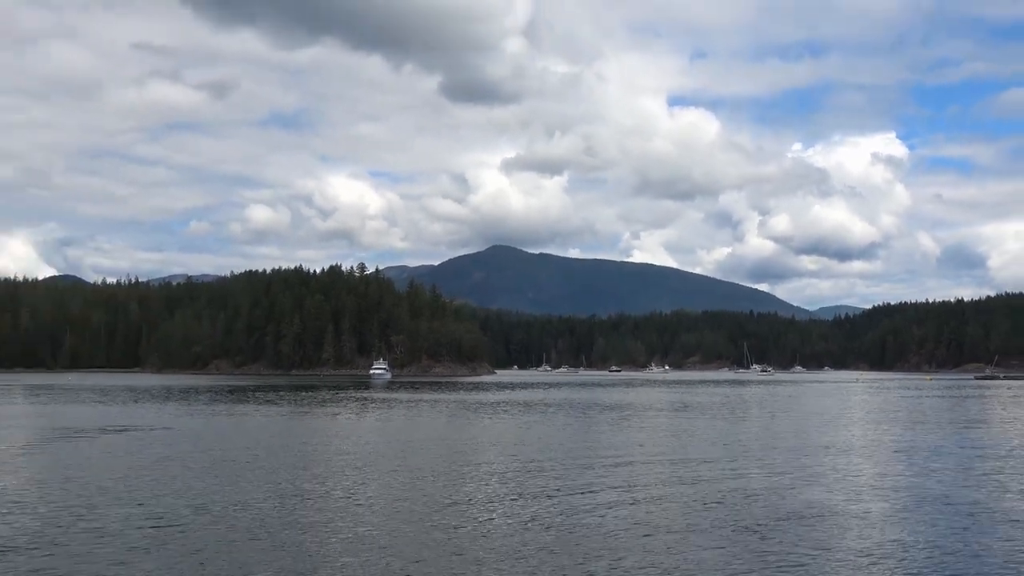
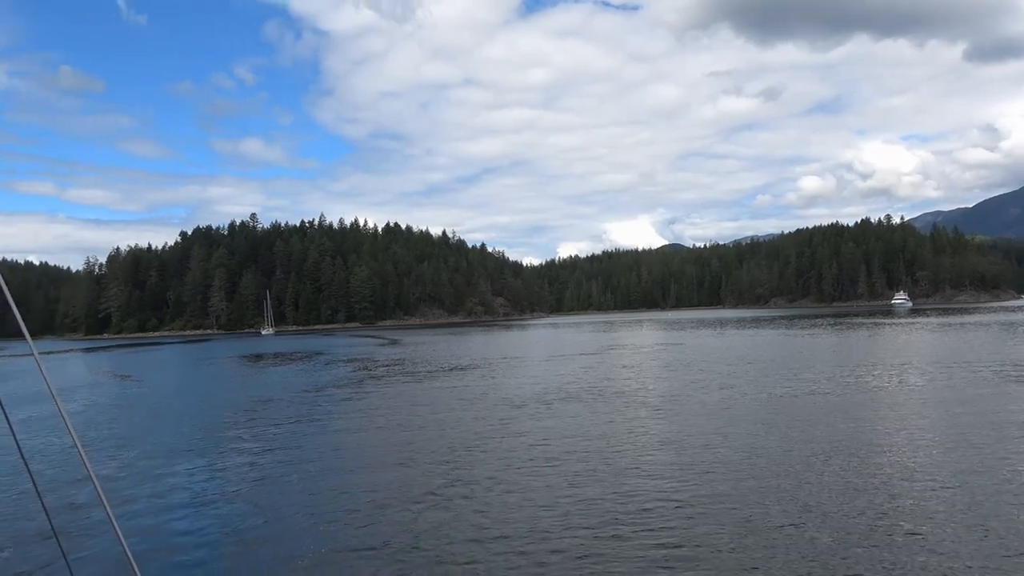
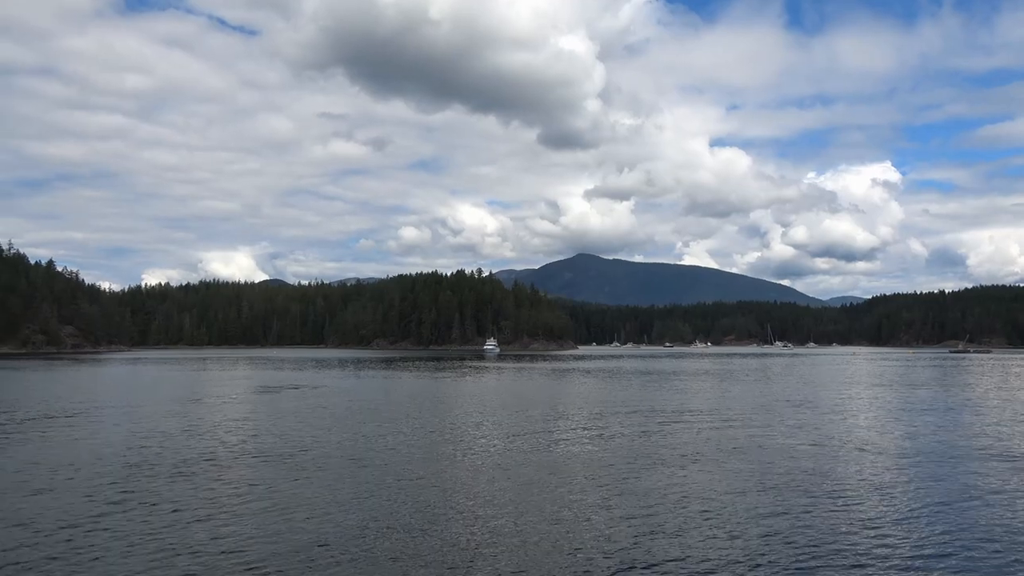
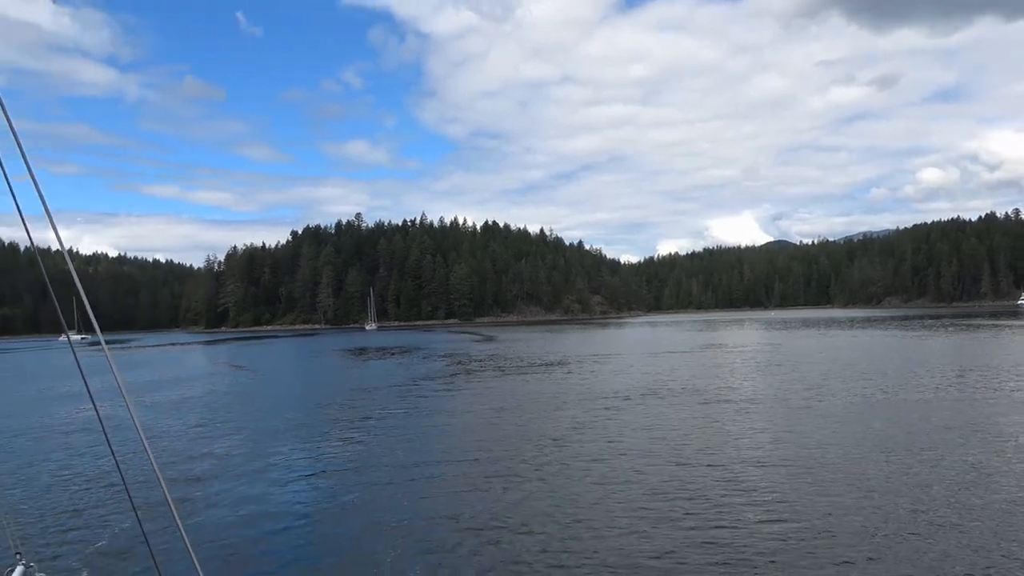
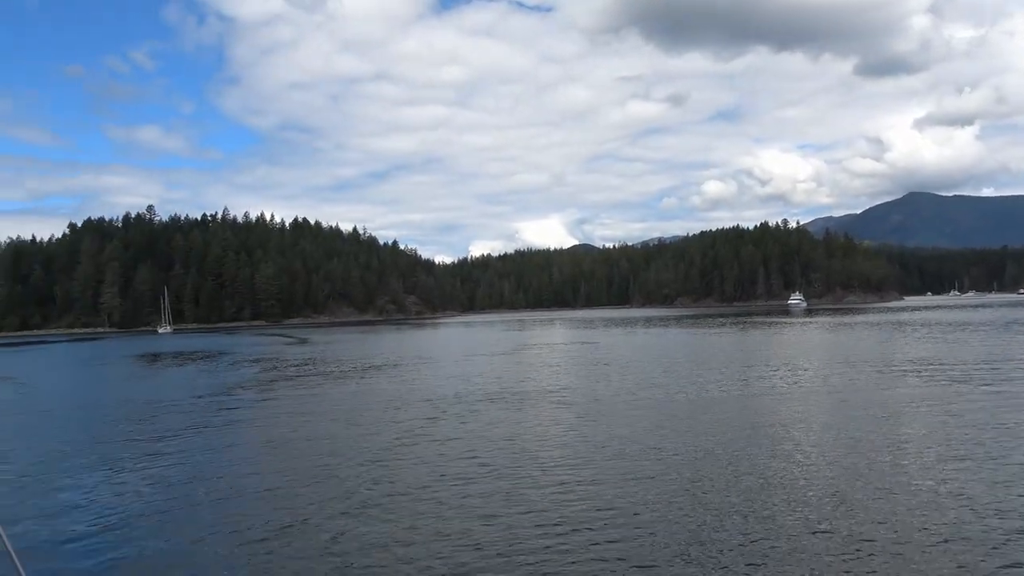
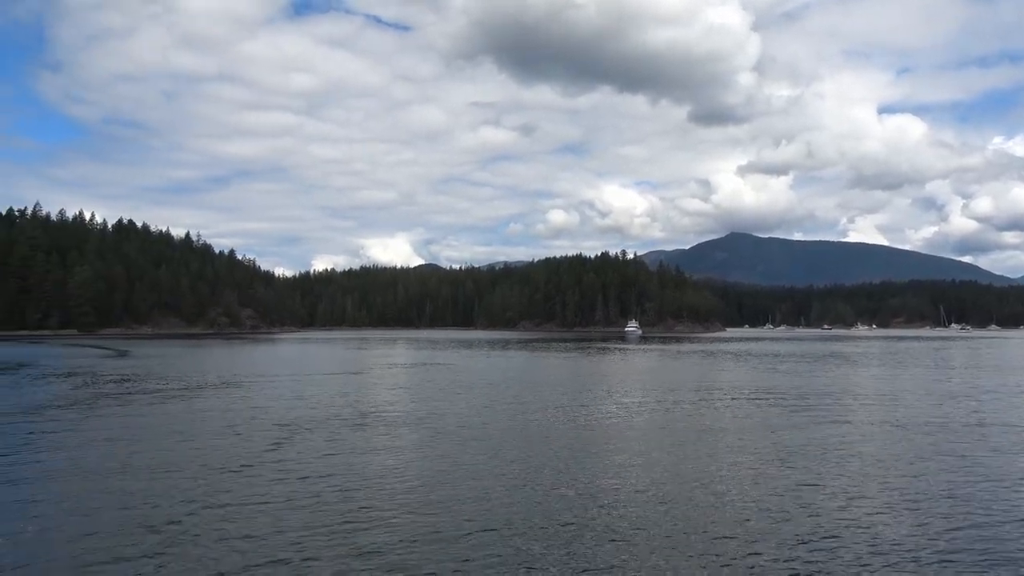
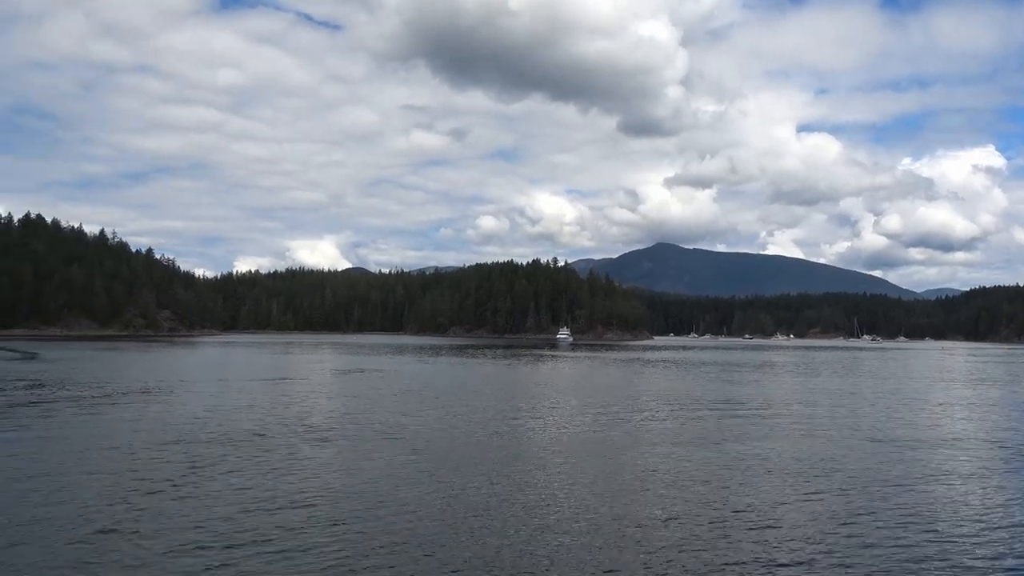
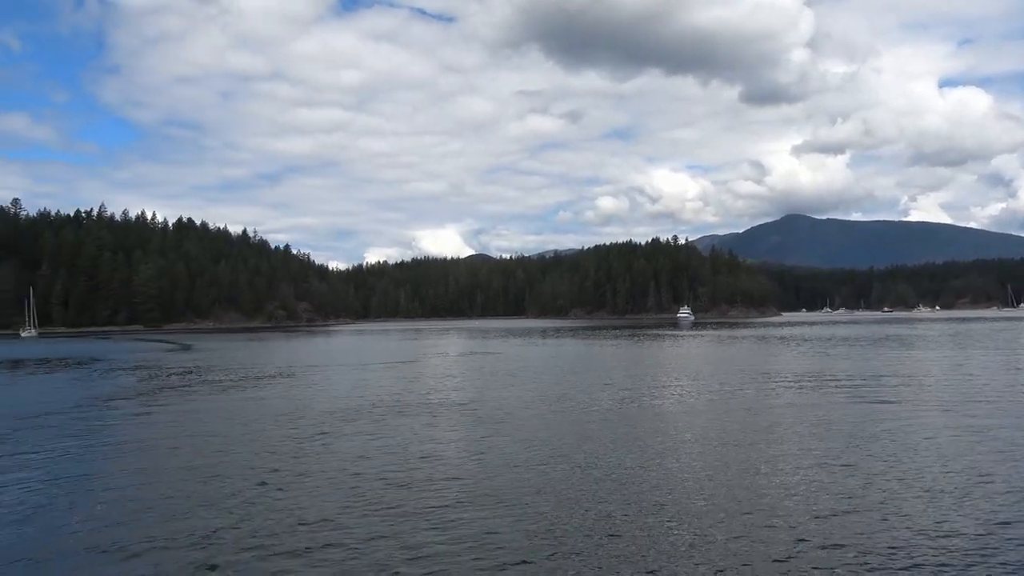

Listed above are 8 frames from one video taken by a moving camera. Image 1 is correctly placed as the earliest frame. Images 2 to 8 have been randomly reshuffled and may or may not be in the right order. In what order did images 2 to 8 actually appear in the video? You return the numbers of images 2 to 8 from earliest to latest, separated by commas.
3, 7, 6, 8, 5, 2, 4
